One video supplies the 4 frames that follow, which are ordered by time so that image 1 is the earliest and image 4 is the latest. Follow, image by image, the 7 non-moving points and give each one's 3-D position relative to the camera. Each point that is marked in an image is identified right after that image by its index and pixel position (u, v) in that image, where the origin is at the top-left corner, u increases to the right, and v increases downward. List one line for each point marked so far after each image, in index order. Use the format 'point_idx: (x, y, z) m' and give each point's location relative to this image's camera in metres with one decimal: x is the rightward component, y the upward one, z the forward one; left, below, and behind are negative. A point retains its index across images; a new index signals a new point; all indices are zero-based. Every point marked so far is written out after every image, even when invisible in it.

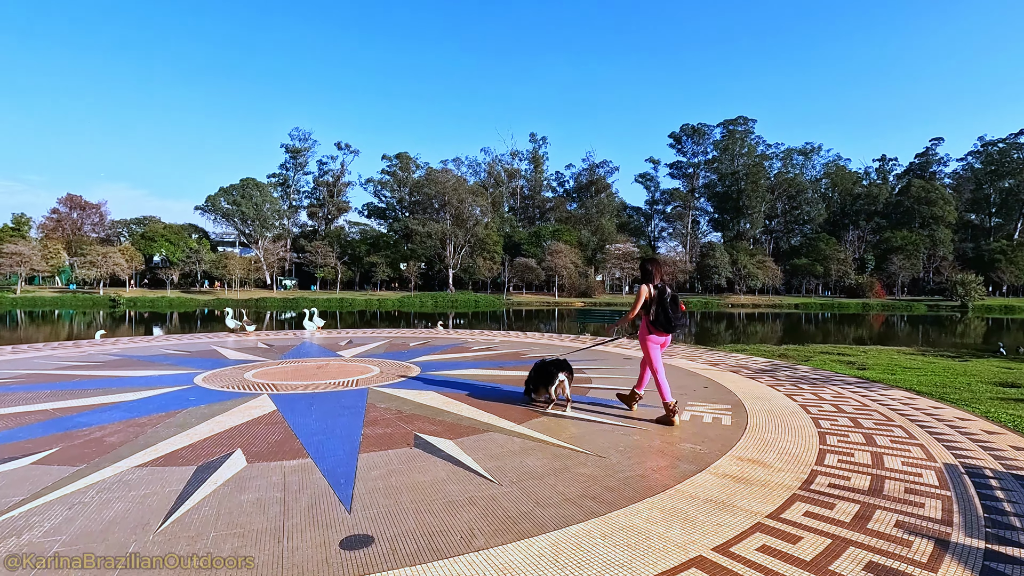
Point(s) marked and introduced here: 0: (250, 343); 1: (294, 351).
0: (-7.4, -1.6, +15.2) m
1: (-5.3, -1.5, +13.2) m
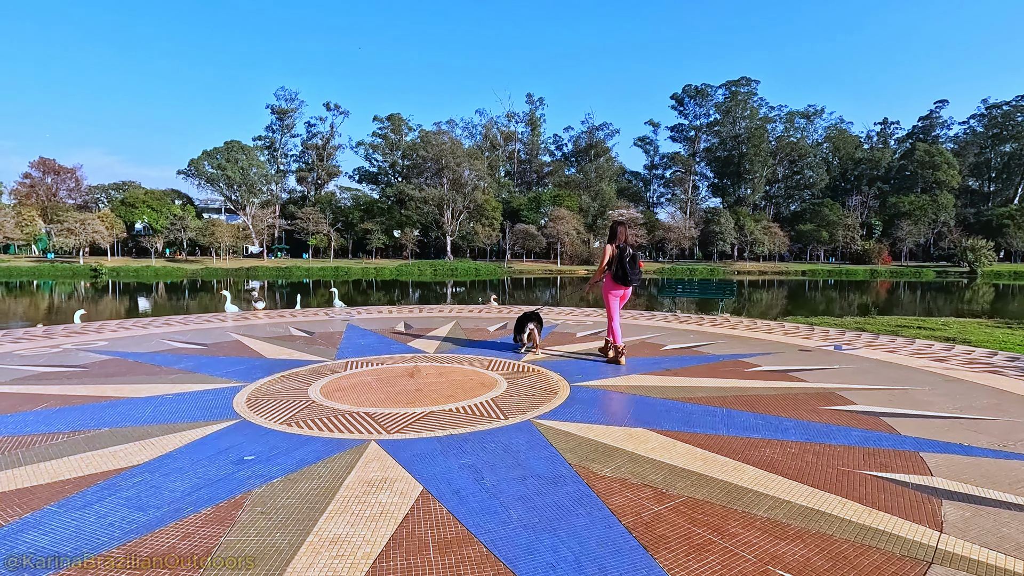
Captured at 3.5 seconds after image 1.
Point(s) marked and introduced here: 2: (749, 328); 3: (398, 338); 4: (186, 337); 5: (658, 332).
0: (-5.1, -0.9, +11.7) m
1: (-3.0, -1.0, +9.8) m
2: (+5.4, -0.9, +12.3) m
3: (-2.2, -1.0, +10.4) m
4: (-6.2, -0.9, +10.4) m
5: (+3.2, -0.9, +11.7) m
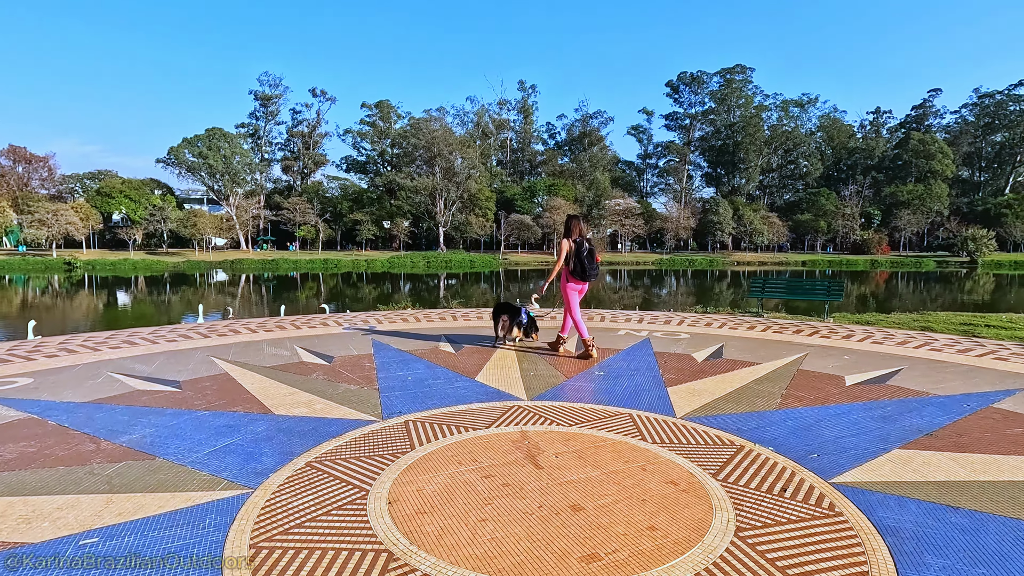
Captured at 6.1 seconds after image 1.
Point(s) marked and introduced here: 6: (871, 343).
0: (-3.7, -1.0, +8.7) m
1: (-1.6, -1.1, +6.8) m
2: (+6.8, -1.0, +9.5) m
3: (-0.8, -1.1, +7.5) m
4: (-4.8, -1.1, +7.3) m
5: (+4.5, -1.0, +8.8) m
6: (+6.4, -1.0, +9.6) m
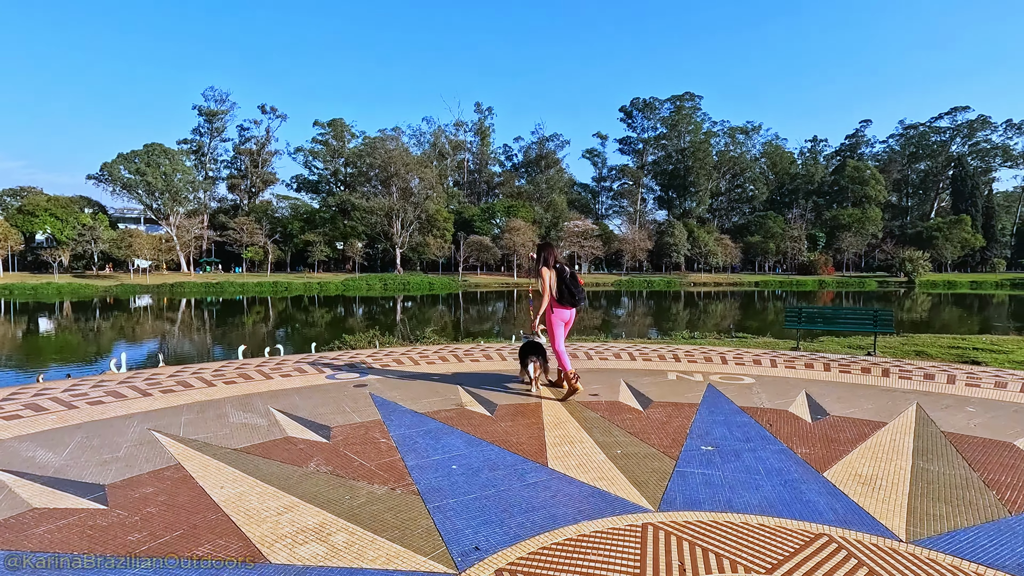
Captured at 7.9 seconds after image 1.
0: (-3.1, -1.5, +6.5) m
1: (-0.8, -1.5, +4.8) m
2: (+7.2, -1.5, +8.2) m
3: (-0.1, -1.5, +5.5) m
4: (-4.1, -1.5, +5.0) m
5: (+5.1, -1.5, +7.3) m
6: (+6.9, -1.5, +8.2) m
